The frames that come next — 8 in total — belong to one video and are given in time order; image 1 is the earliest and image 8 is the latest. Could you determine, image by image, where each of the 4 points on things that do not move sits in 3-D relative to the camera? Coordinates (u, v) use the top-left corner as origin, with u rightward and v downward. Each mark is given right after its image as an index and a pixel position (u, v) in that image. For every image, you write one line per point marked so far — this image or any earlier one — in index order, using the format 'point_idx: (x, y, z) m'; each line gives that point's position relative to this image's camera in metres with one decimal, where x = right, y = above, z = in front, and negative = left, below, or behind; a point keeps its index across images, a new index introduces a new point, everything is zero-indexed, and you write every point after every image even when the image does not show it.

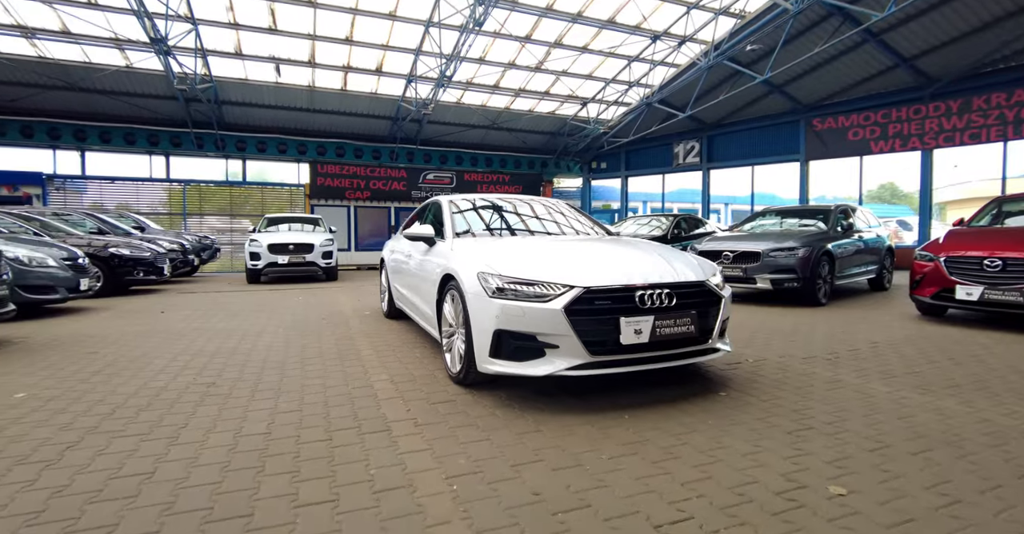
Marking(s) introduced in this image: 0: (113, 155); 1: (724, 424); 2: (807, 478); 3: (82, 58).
0: (-15.7, +4.4, +19.0) m
1: (+1.2, -0.9, +2.7) m
2: (+1.3, -0.9, +2.1) m
3: (-13.4, +6.5, +14.9) m
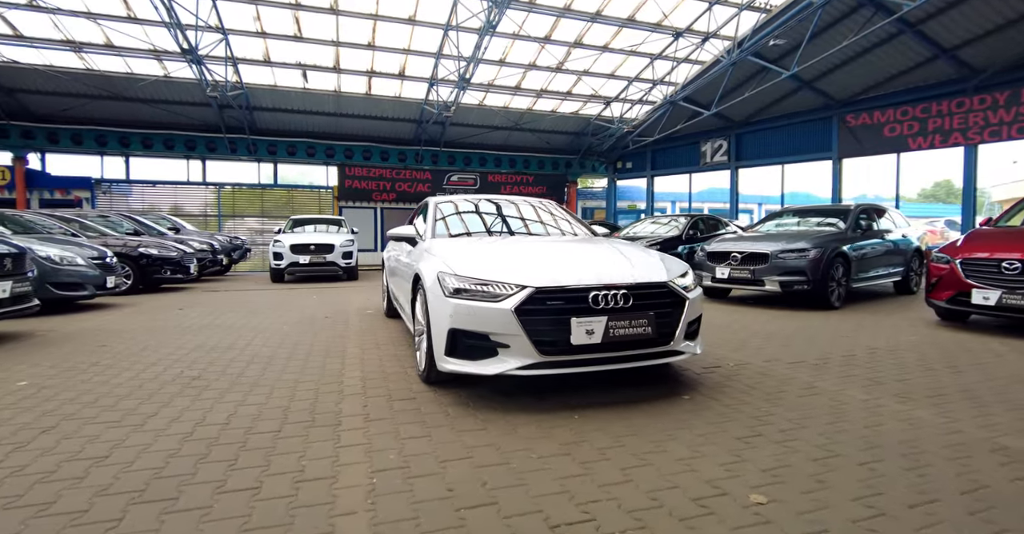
0: (-14.8, +4.4, +20.1) m
1: (+0.9, -0.9, +2.7) m
2: (+0.9, -0.9, +2.1) m
3: (-12.8, +6.6, +15.9) m
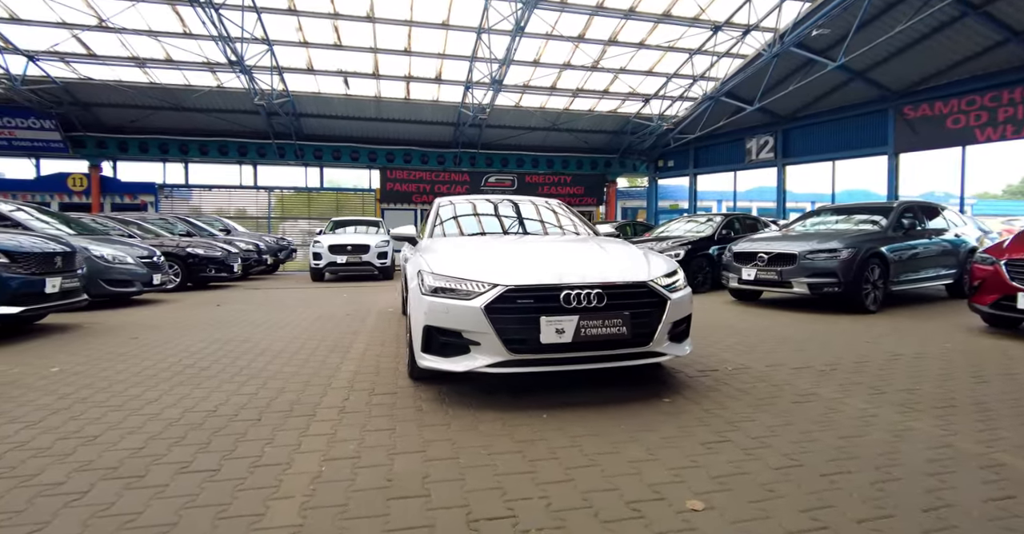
0: (-13.3, +4.5, +21.5) m
1: (+0.7, -0.9, +2.6) m
2: (+0.7, -0.9, +2.0) m
3: (-11.6, +6.6, +17.0) m
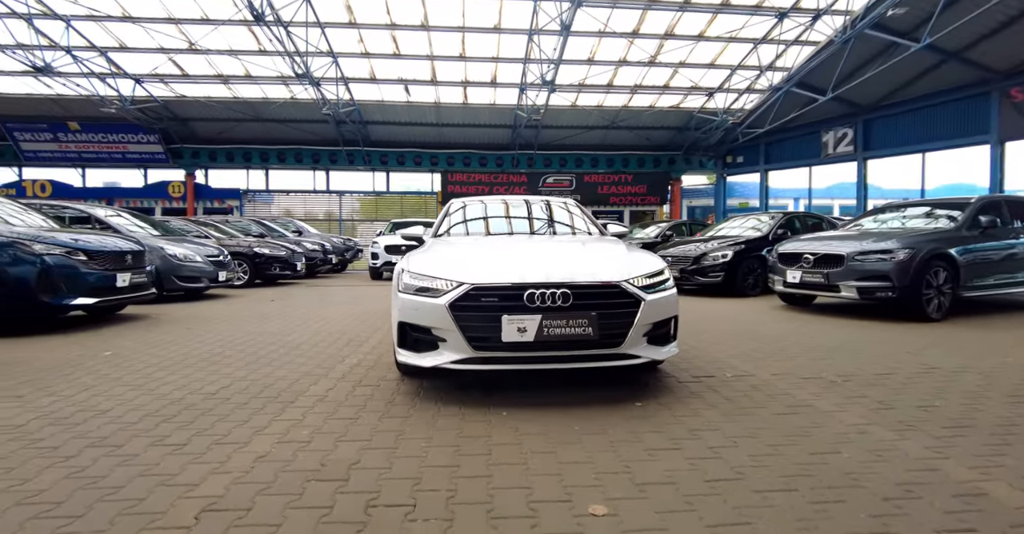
0: (-10.7, +4.6, +23.2) m
1: (+0.4, -0.9, +2.6) m
2: (+0.3, -0.9, +2.0) m
3: (-9.7, +6.7, +18.6) m
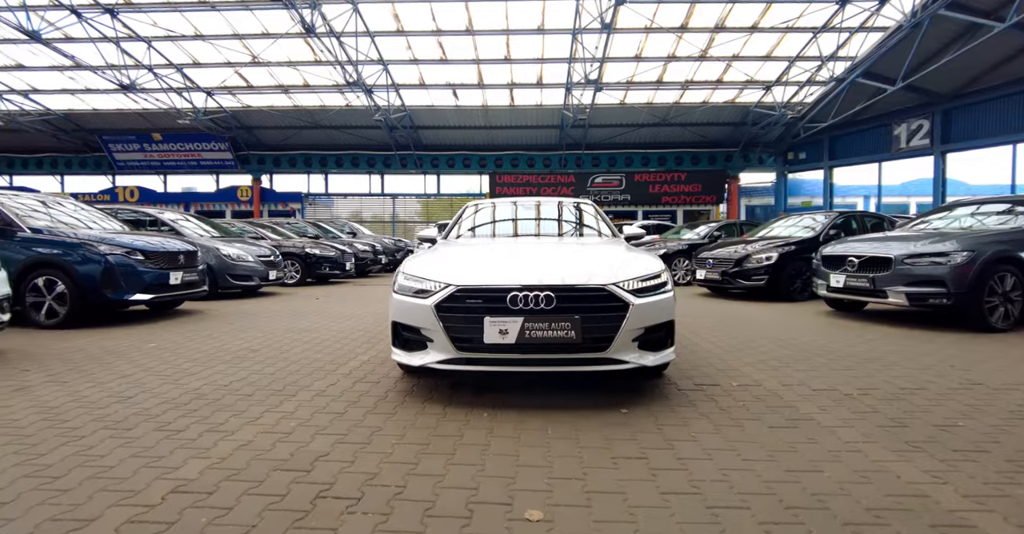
0: (-8.4, +4.6, +24.4) m
1: (+0.2, -0.9, +2.6) m
2: (+0.1, -0.9, +1.9) m
3: (-7.9, +6.7, +19.7) m
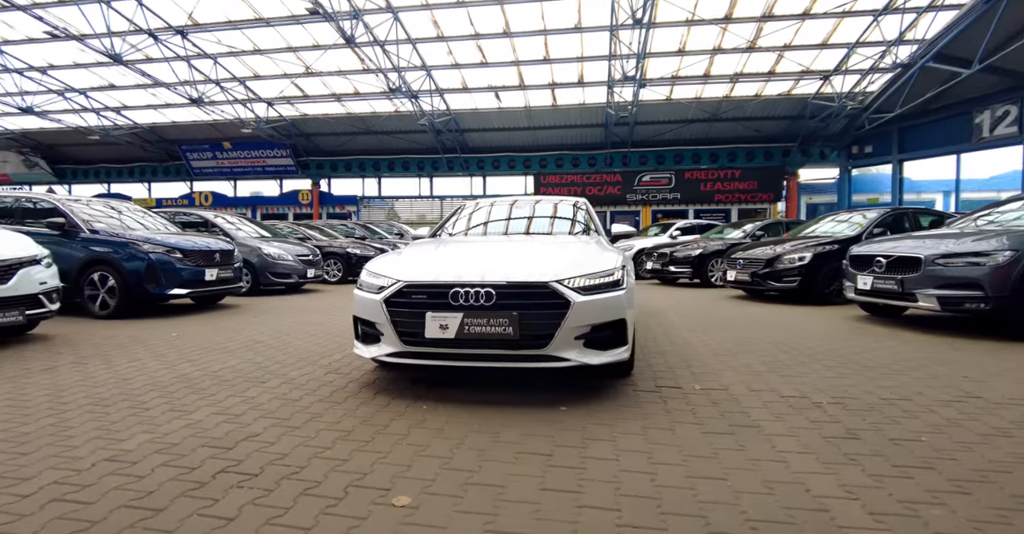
0: (-6.0, +4.6, +25.3) m
1: (-0.2, -0.9, +2.6) m
2: (-0.4, -0.9, +2.0) m
3: (-6.1, +6.7, +20.6) m
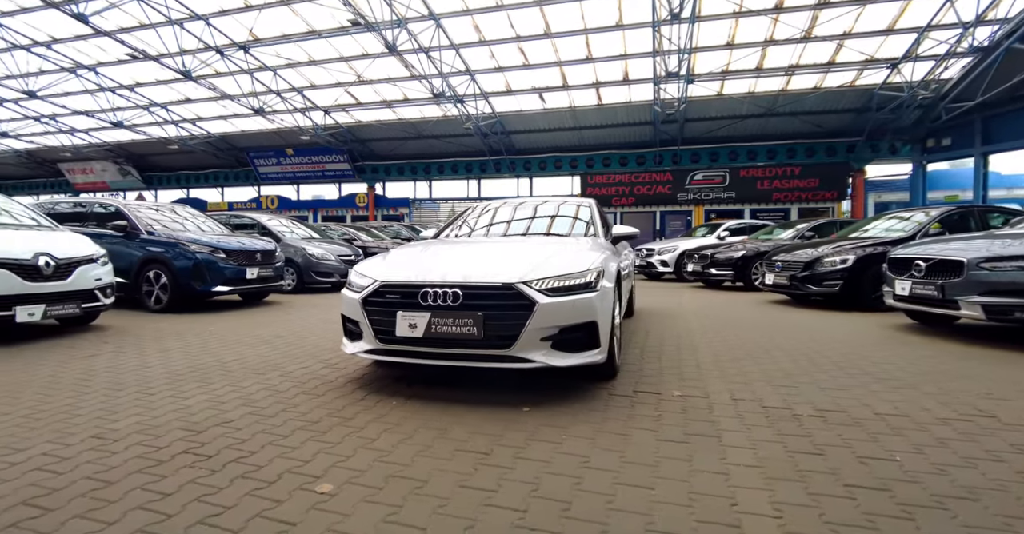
0: (-3.5, +4.6, +25.9) m
1: (-0.4, -0.9, +2.7) m
2: (-0.8, -0.9, +2.1) m
3: (-4.1, +6.7, +21.2) m
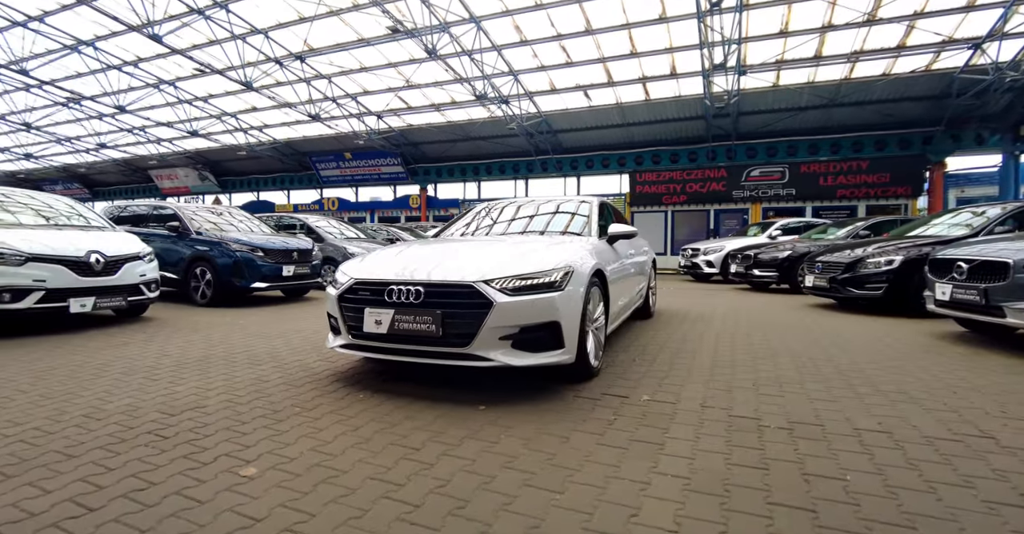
0: (-1.0, +4.6, +26.2) m
1: (-0.8, -0.9, +2.8) m
2: (-1.1, -0.9, +2.2) m
3: (-2.1, +6.8, +21.6) m
